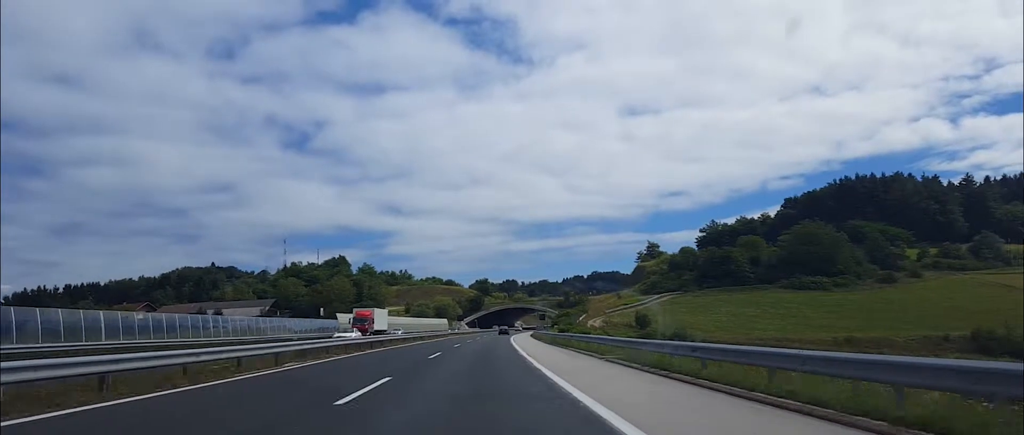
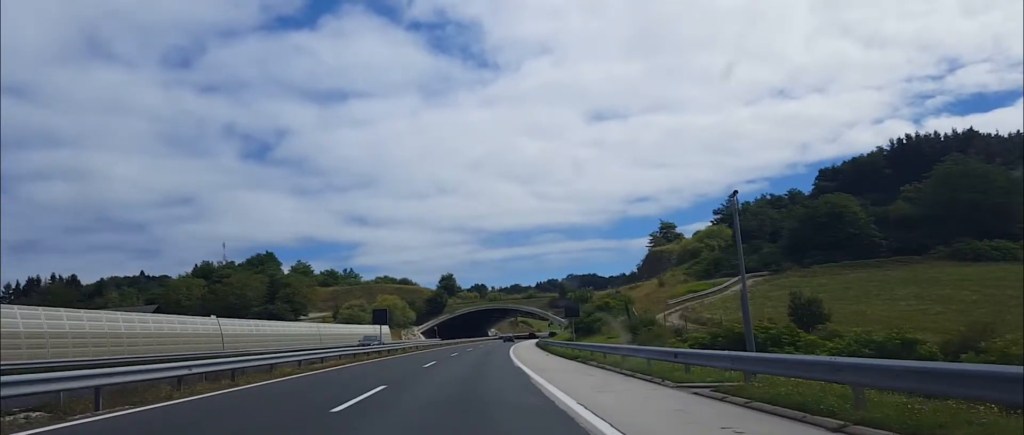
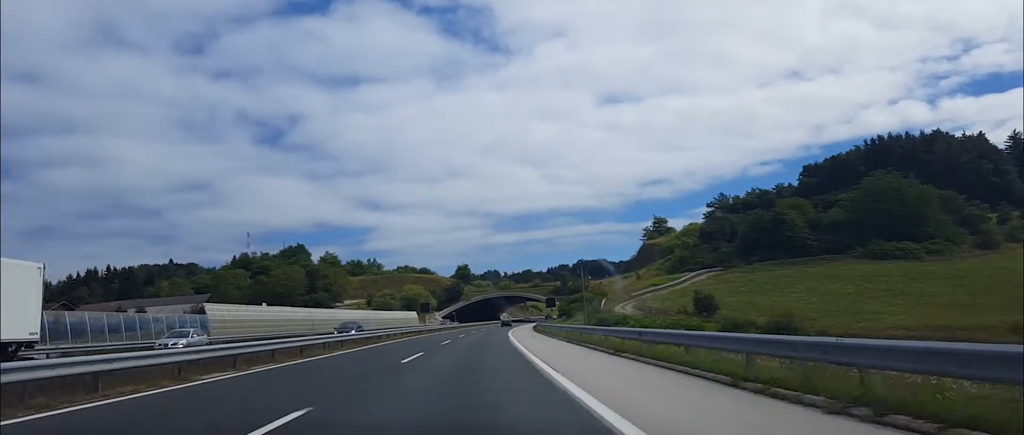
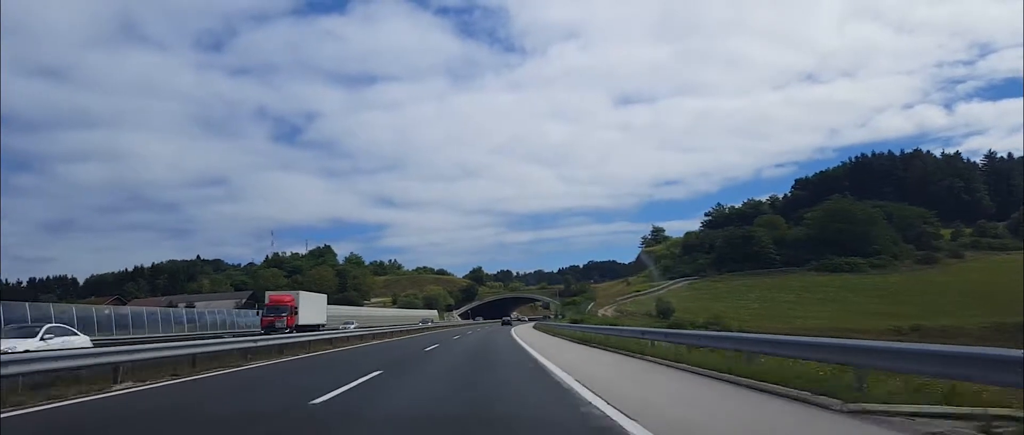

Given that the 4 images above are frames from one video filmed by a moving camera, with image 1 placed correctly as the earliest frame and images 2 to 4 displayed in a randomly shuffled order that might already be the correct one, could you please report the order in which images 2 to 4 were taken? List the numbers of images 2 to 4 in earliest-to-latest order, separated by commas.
4, 3, 2
